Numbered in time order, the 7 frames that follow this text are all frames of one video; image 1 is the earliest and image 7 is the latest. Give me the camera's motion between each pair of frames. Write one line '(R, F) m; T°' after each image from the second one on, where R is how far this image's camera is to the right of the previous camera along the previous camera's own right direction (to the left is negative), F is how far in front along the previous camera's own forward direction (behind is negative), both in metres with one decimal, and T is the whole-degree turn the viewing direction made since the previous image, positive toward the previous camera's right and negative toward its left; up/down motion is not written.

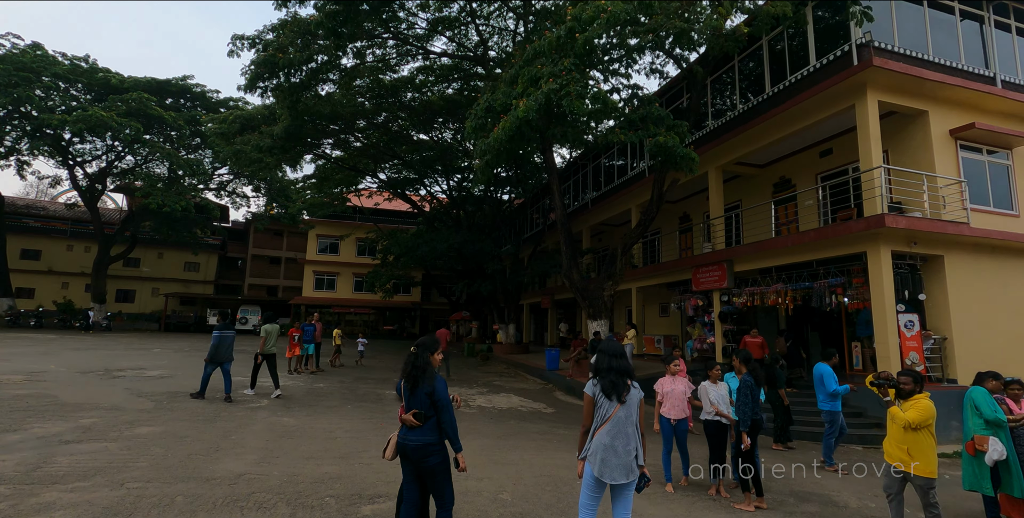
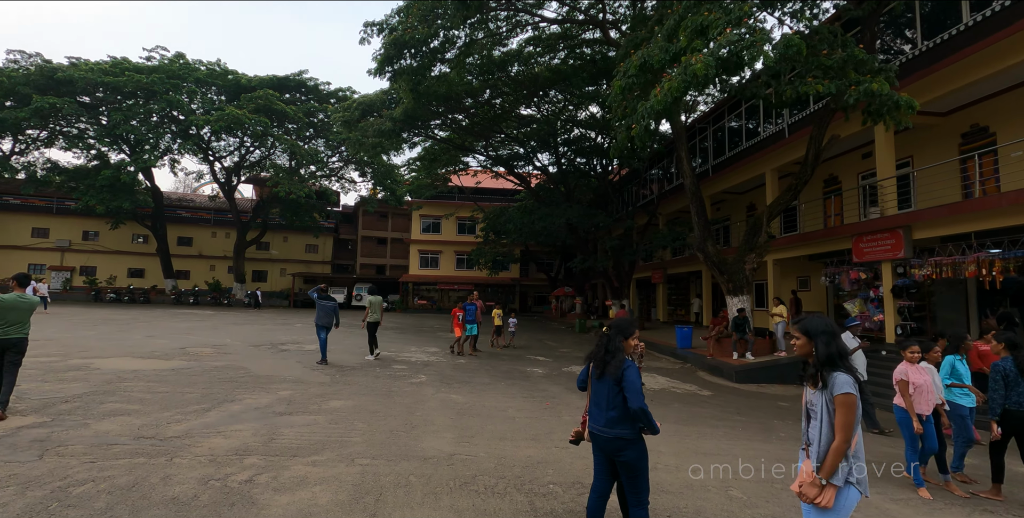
(-1.2, +0.3) m; -10°
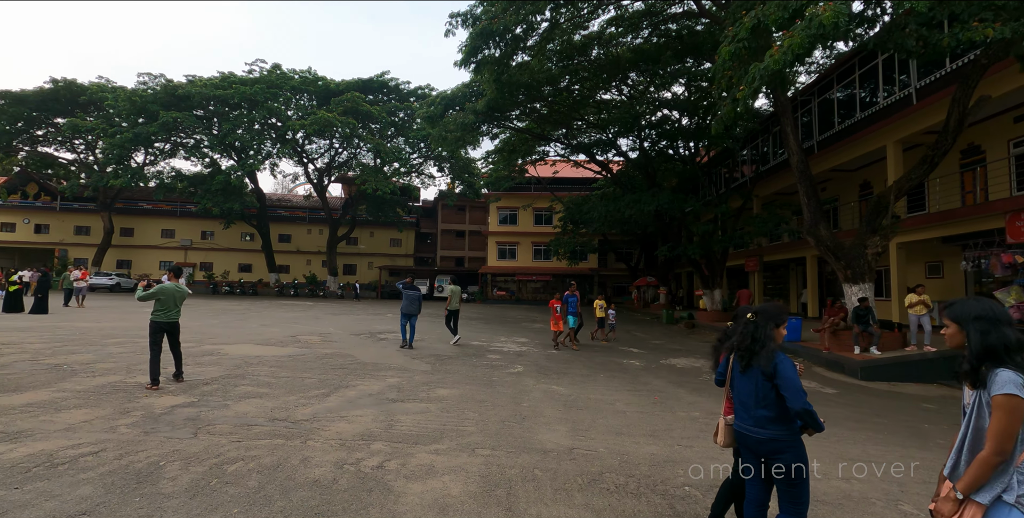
(-0.4, +0.2) m; -9°
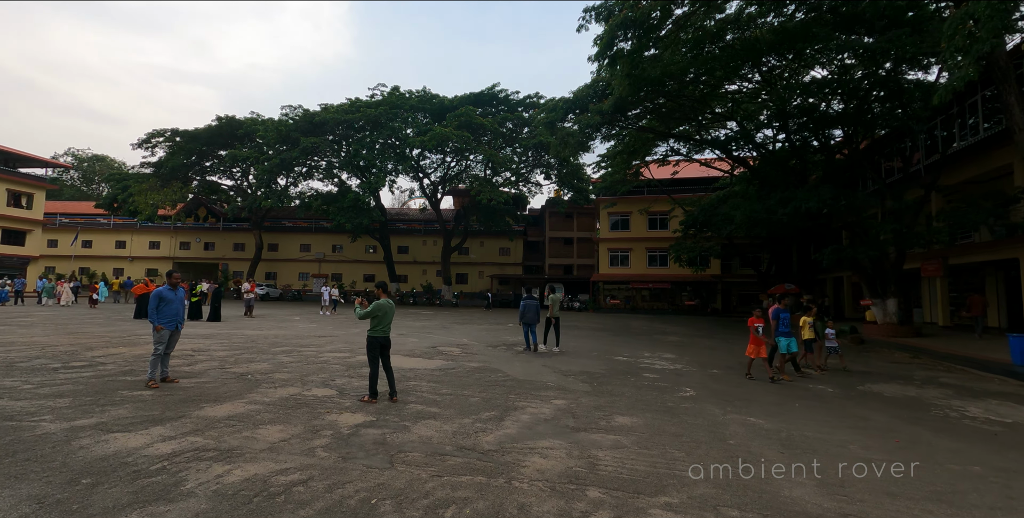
(-1.1, +0.6) m; -12°
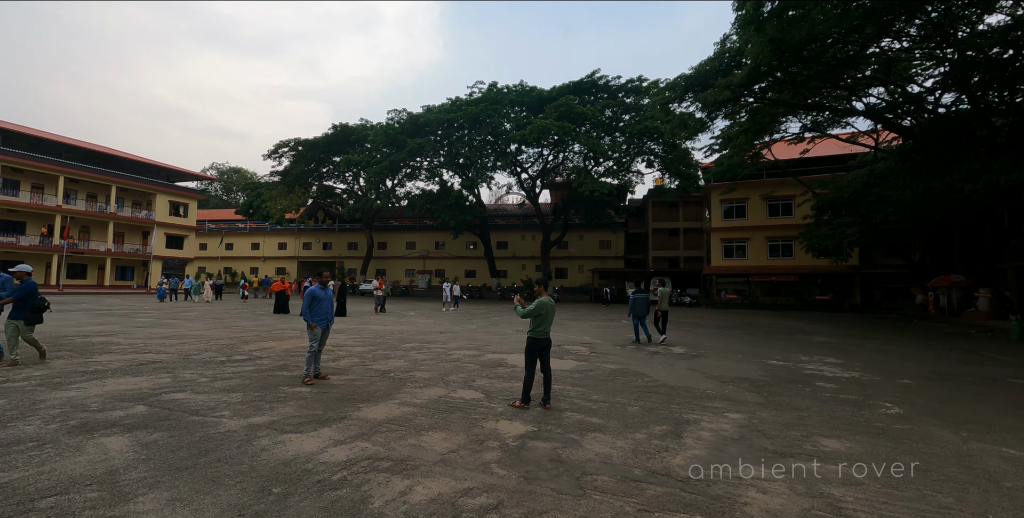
(-0.9, +0.6) m; -11°
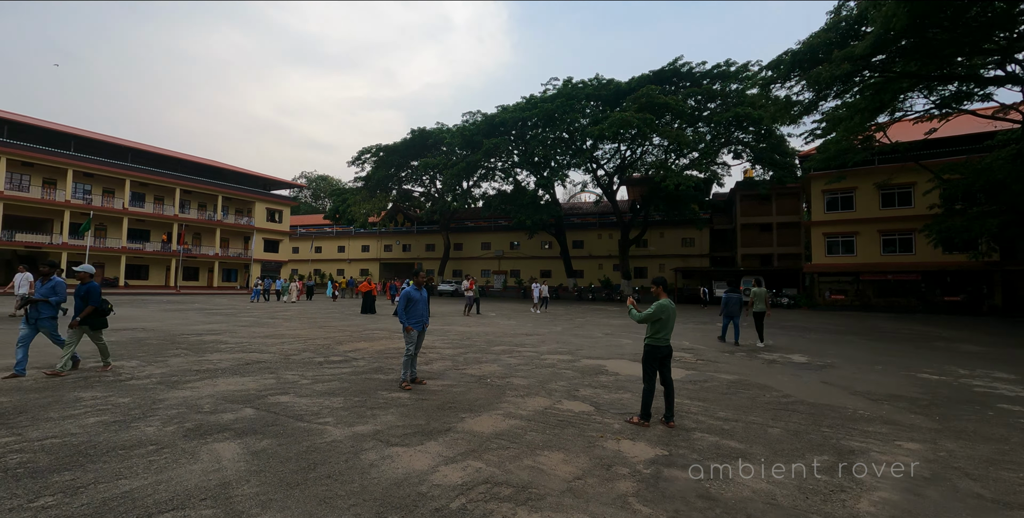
(-0.5, +0.5) m; -8°
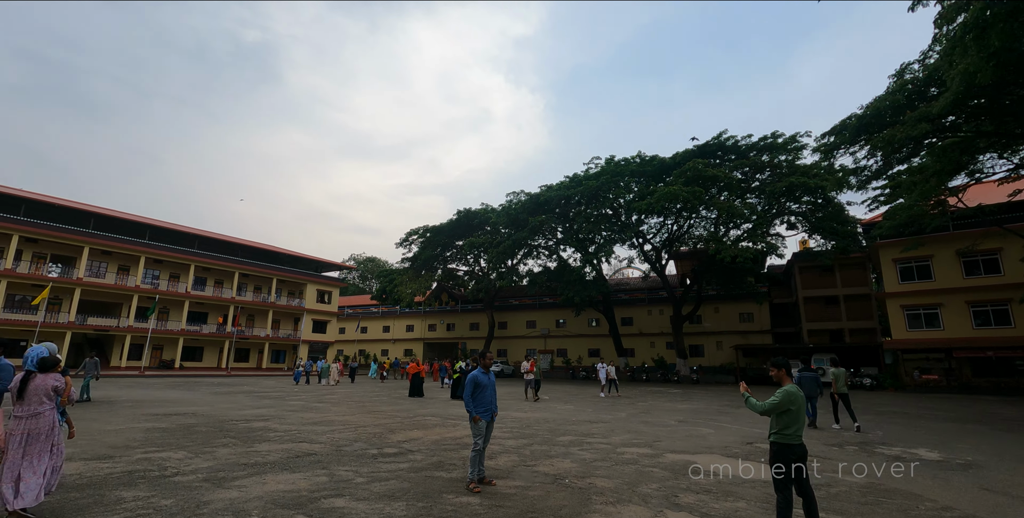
(-0.5, +0.6) m; -5°
